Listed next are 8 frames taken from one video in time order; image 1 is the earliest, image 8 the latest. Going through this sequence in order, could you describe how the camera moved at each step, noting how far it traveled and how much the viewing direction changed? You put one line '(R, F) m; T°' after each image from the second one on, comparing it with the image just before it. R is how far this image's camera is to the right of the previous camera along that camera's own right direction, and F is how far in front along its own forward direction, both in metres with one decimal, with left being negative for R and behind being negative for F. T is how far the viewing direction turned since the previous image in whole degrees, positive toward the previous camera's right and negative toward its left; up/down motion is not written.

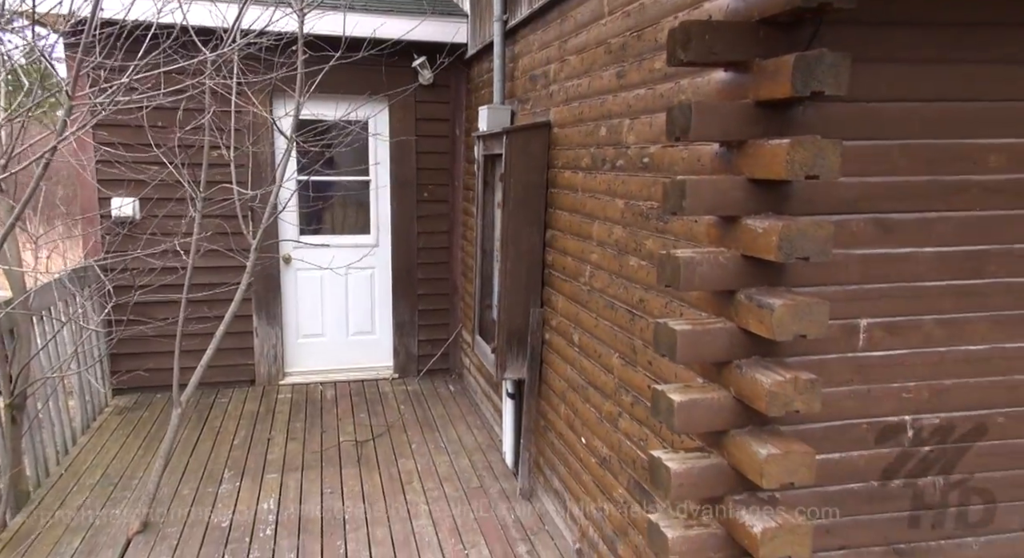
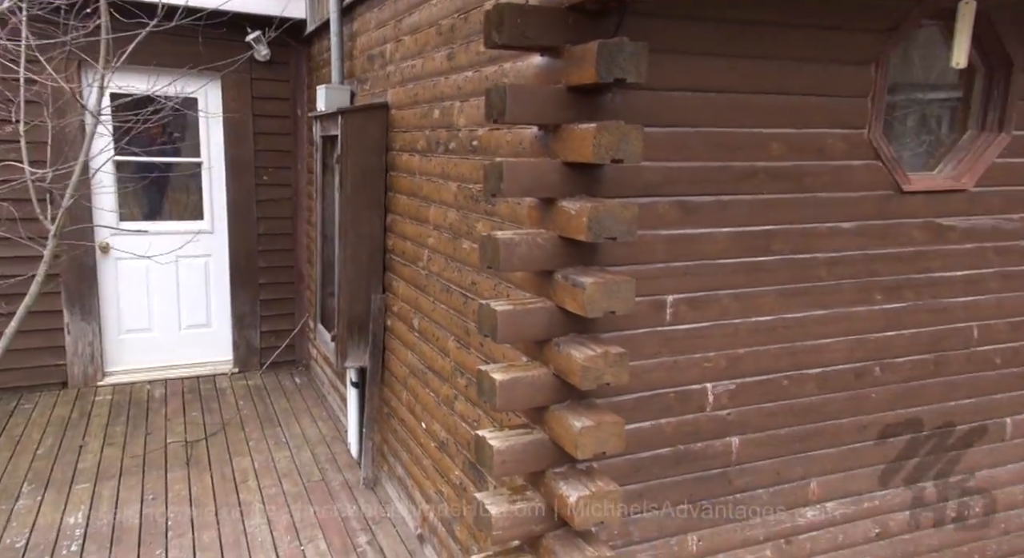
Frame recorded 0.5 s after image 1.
(0.0, 0.0) m; +14°
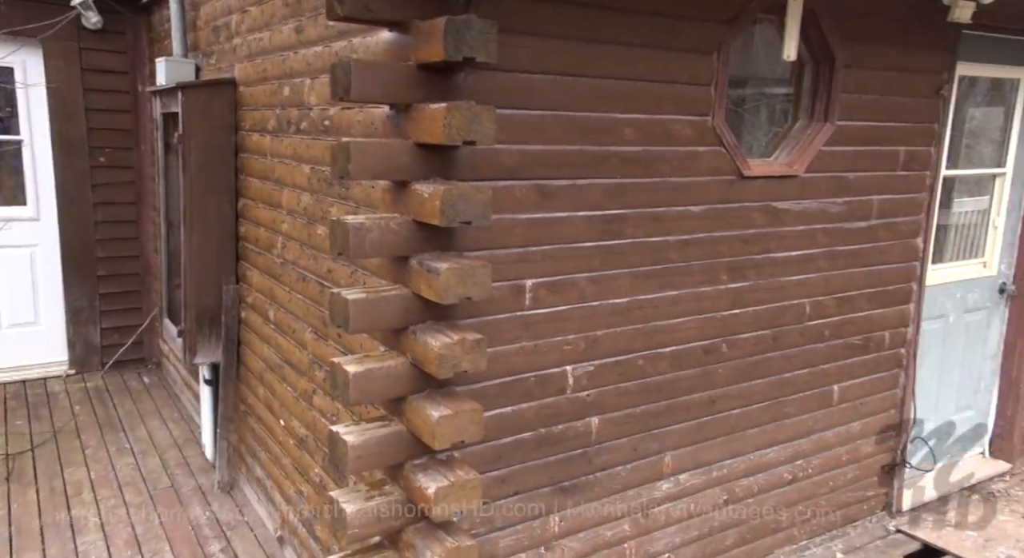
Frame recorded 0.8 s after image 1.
(0.0, 0.0) m; +10°
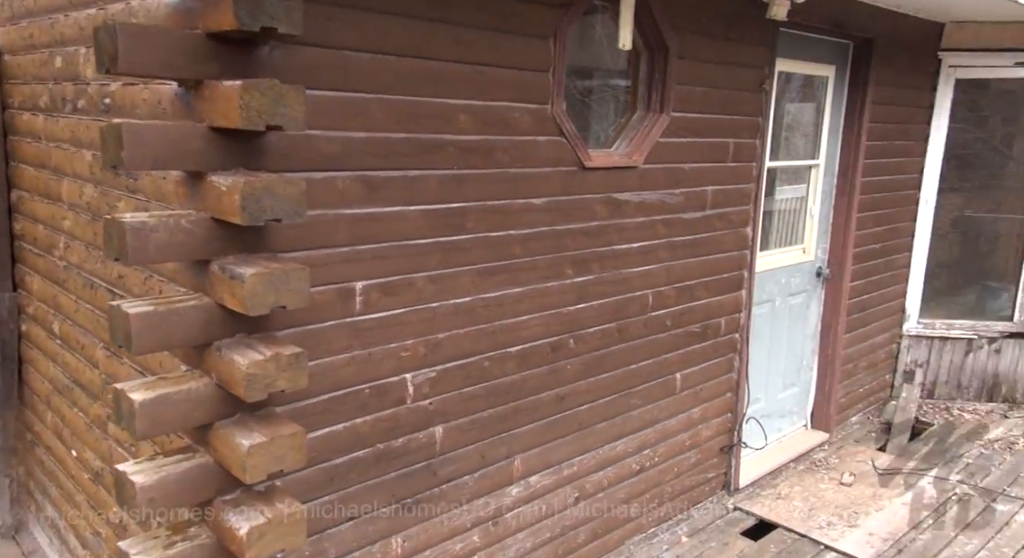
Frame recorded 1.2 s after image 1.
(0.0, +0.1) m; +11°
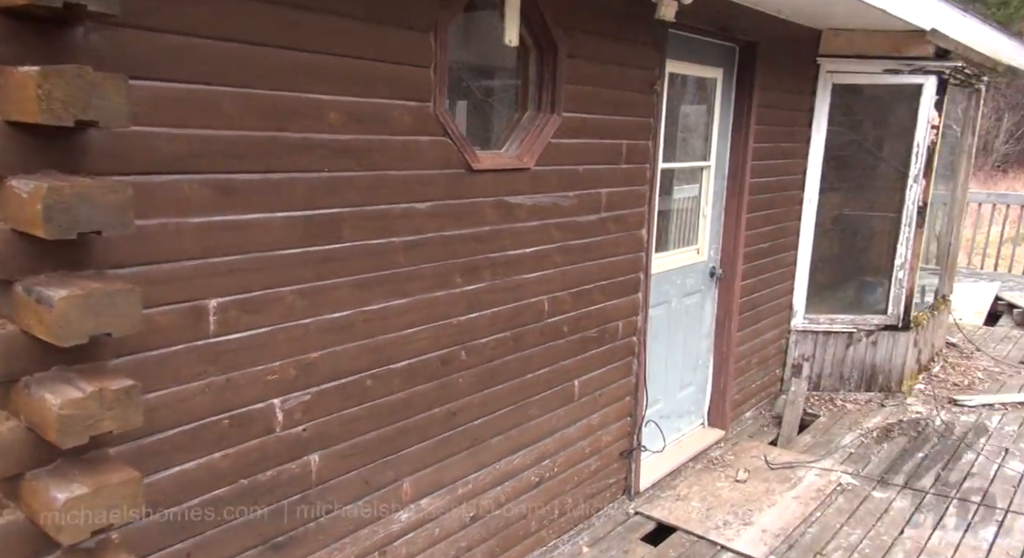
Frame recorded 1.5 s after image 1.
(0.0, +0.1) m; +7°
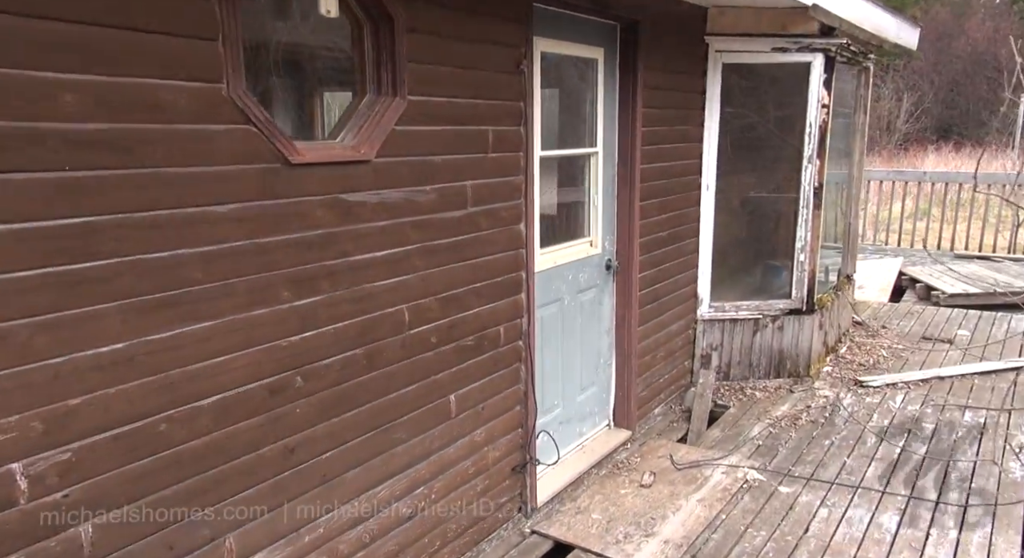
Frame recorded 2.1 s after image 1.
(+0.2, +0.3) m; +5°
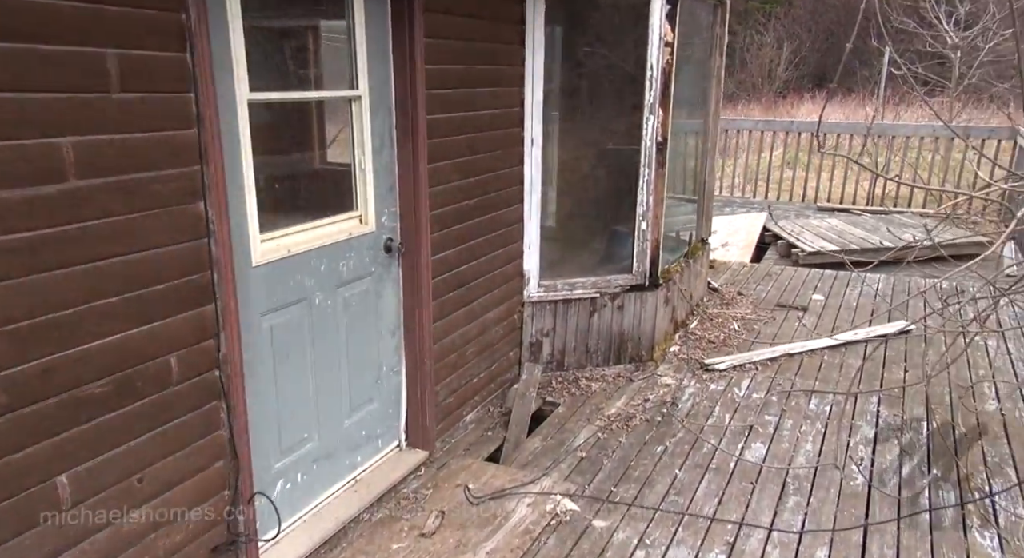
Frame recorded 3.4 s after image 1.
(+0.5, +0.9) m; +8°
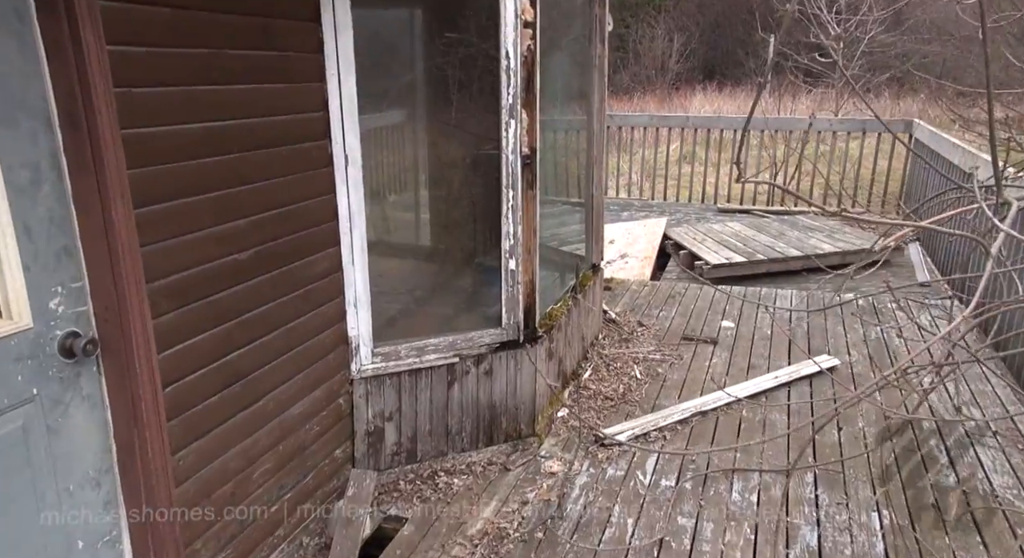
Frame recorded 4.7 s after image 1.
(+0.3, +1.1) m; +7°
